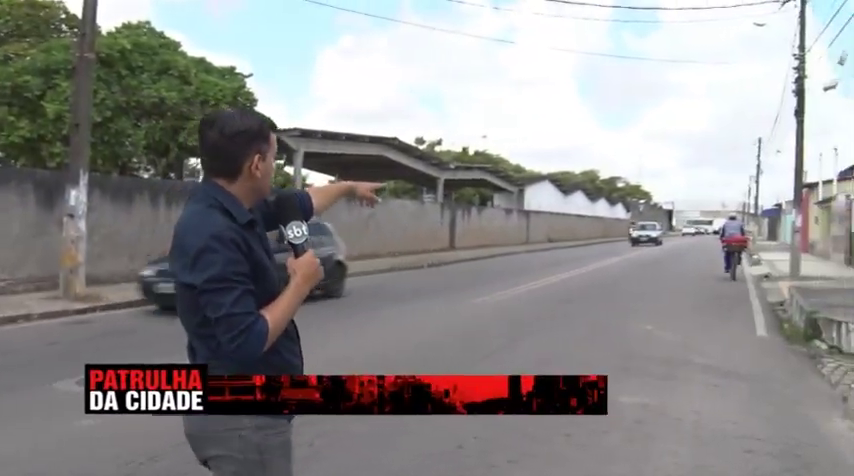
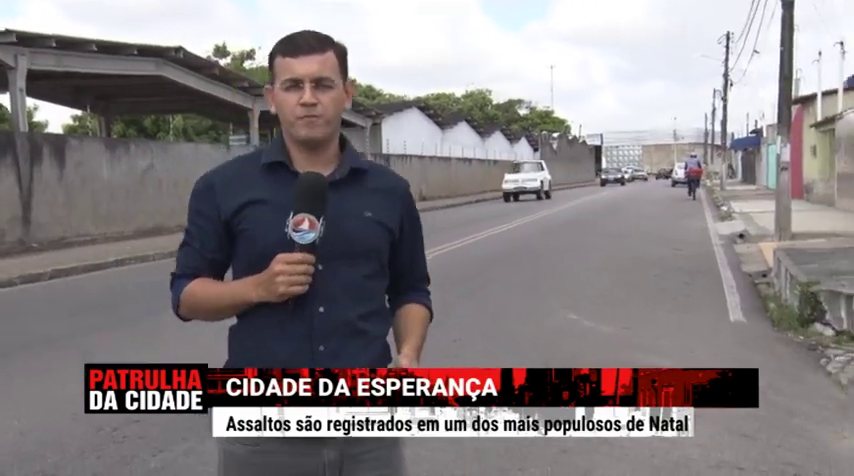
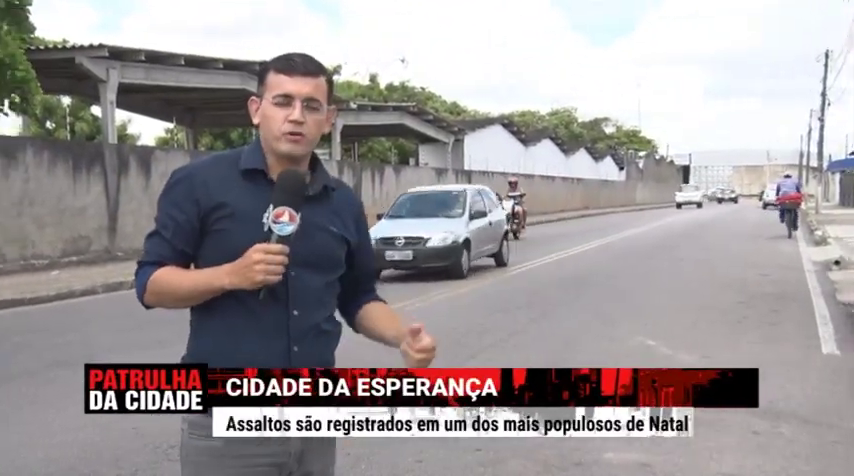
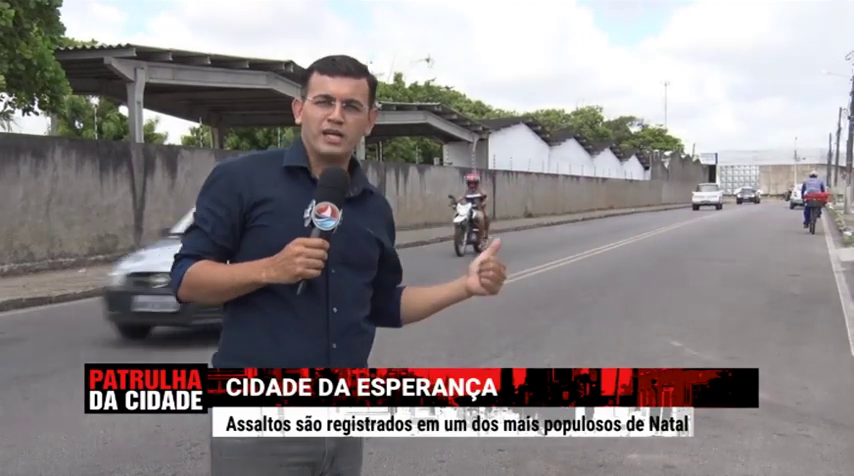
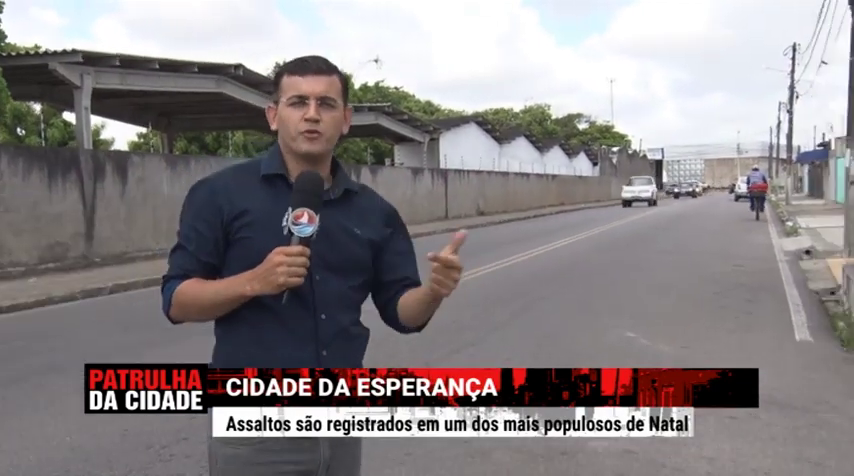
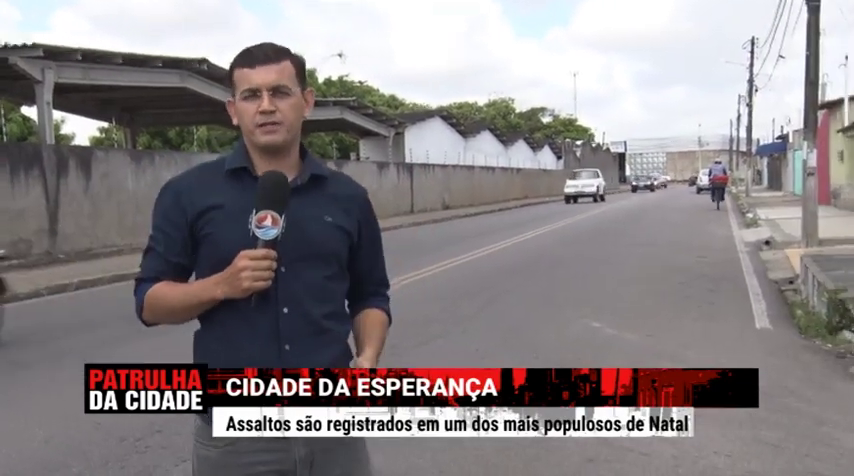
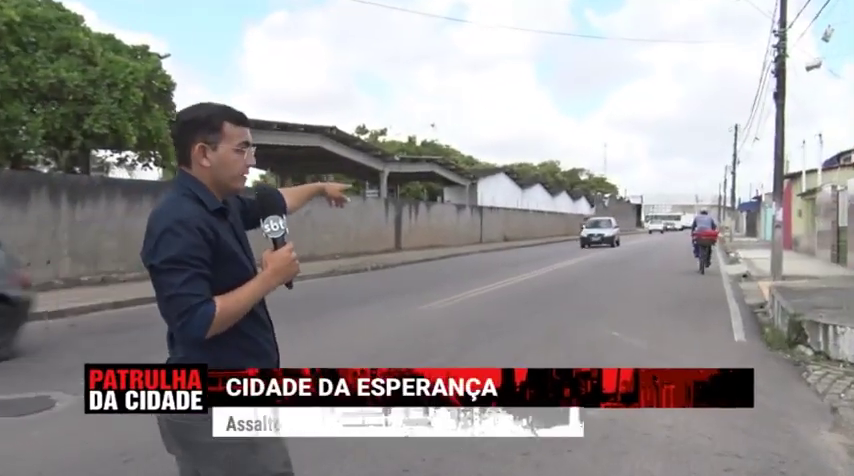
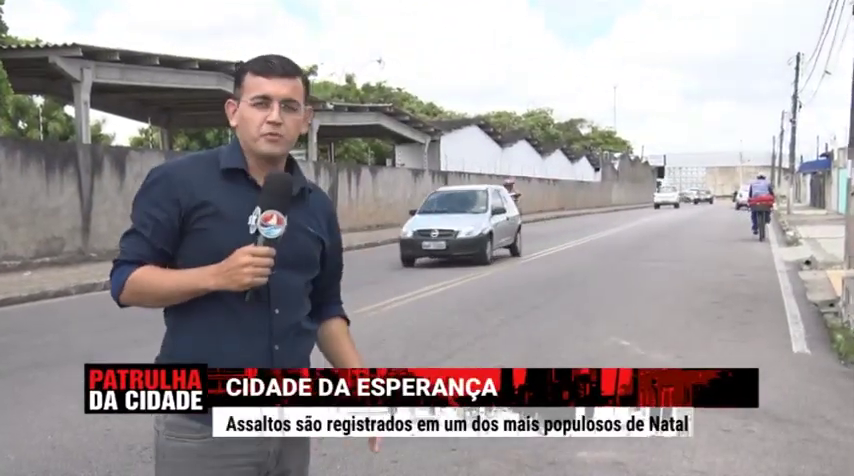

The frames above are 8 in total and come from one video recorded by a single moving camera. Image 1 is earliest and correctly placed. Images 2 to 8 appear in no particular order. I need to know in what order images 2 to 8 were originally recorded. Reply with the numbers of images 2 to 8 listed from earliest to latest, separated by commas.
7, 8, 3, 4, 5, 6, 2
